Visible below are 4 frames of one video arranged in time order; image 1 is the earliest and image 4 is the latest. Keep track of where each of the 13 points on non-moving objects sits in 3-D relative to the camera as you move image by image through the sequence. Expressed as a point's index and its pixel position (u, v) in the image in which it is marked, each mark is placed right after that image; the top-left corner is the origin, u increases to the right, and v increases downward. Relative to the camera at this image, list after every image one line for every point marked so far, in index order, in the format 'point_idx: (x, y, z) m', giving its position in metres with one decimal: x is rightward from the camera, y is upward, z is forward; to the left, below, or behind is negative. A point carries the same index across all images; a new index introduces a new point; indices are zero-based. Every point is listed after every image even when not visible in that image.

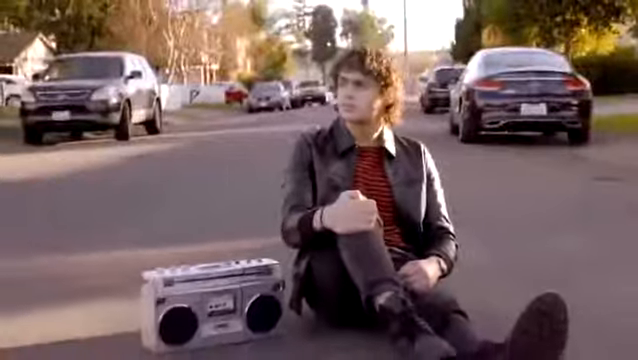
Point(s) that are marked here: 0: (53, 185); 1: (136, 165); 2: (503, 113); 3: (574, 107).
0: (-4.2, -0.1, +13.9) m
1: (-3.6, +0.3, +17.4) m
2: (+3.8, +1.4, +18.1) m
3: (+5.2, +1.5, +18.0) m
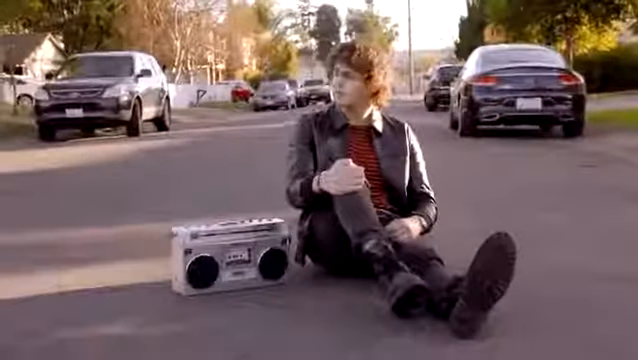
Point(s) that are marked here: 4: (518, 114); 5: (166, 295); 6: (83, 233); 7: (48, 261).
0: (-4.1, +0.1, +14.8) m
1: (-3.5, +0.4, +18.3) m
2: (+3.8, +1.5, +18.9) m
3: (+5.3, +1.7, +18.8) m
4: (+4.2, +1.4, +18.8) m
5: (-1.0, -0.7, +5.6) m
6: (-2.1, -0.5, +8.1) m
7: (-2.1, -0.6, +6.8) m
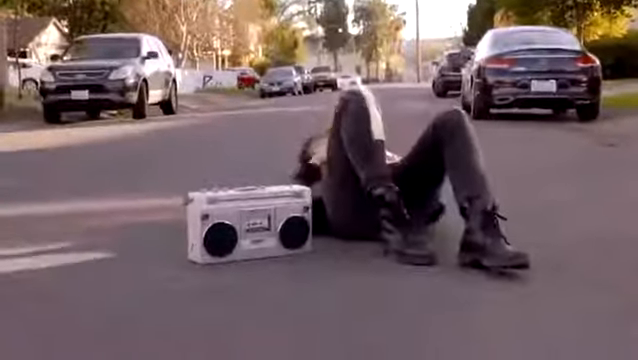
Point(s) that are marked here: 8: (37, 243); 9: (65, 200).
0: (-4.0, +0.4, +14.5) m
1: (-3.3, +0.8, +17.9) m
2: (+4.1, +1.9, +18.5) m
3: (+5.5, +2.0, +18.4) m
4: (+4.4, +1.8, +18.5) m
5: (-0.8, -0.5, +5.3) m
6: (-2.0, -0.2, +7.7) m
7: (-2.0, -0.4, +6.5) m
8: (-1.9, -0.4, +6.1) m
9: (-2.3, -0.2, +8.1) m
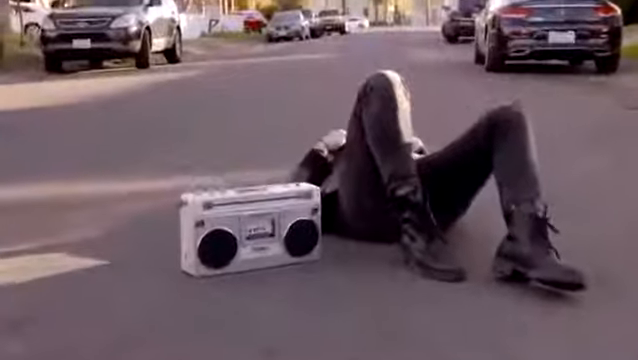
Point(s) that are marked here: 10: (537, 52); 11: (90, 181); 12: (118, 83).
0: (-3.8, +1.1, +13.9) m
1: (-3.1, +1.7, +17.3) m
2: (+4.3, +2.8, +17.8) m
3: (+5.7, +2.9, +17.6) m
4: (+4.6, +2.6, +17.7) m
5: (-0.8, -0.5, +4.7) m
6: (-1.9, 0.0, +7.2) m
7: (-1.9, -0.3, +6.0) m
8: (-1.8, -0.3, +5.5) m
9: (-2.2, 0.0, +7.6) m
10: (+4.4, +2.6, +17.8) m
11: (-1.9, 0.0, +7.4) m
12: (-4.5, +2.1, +19.6) m
